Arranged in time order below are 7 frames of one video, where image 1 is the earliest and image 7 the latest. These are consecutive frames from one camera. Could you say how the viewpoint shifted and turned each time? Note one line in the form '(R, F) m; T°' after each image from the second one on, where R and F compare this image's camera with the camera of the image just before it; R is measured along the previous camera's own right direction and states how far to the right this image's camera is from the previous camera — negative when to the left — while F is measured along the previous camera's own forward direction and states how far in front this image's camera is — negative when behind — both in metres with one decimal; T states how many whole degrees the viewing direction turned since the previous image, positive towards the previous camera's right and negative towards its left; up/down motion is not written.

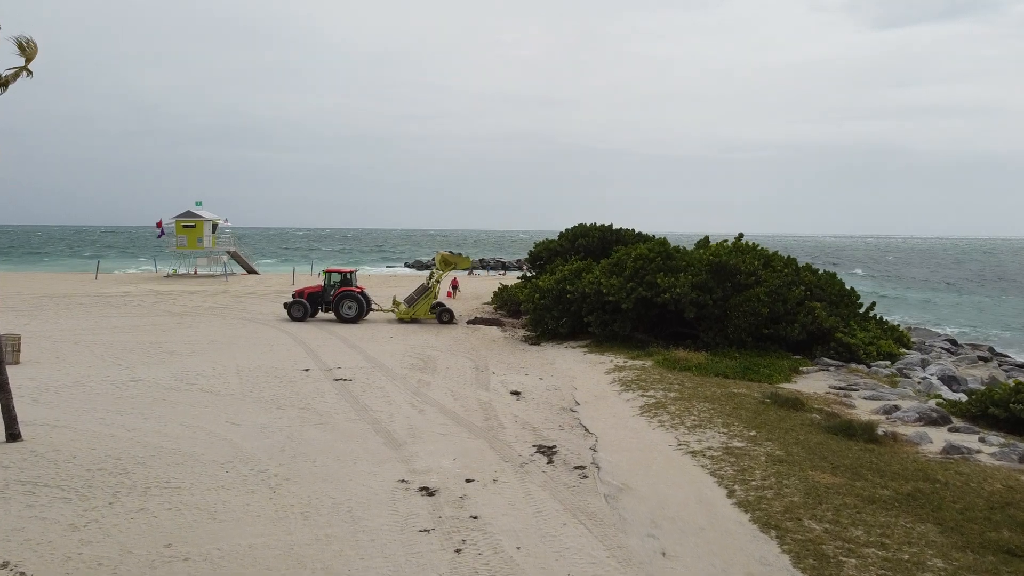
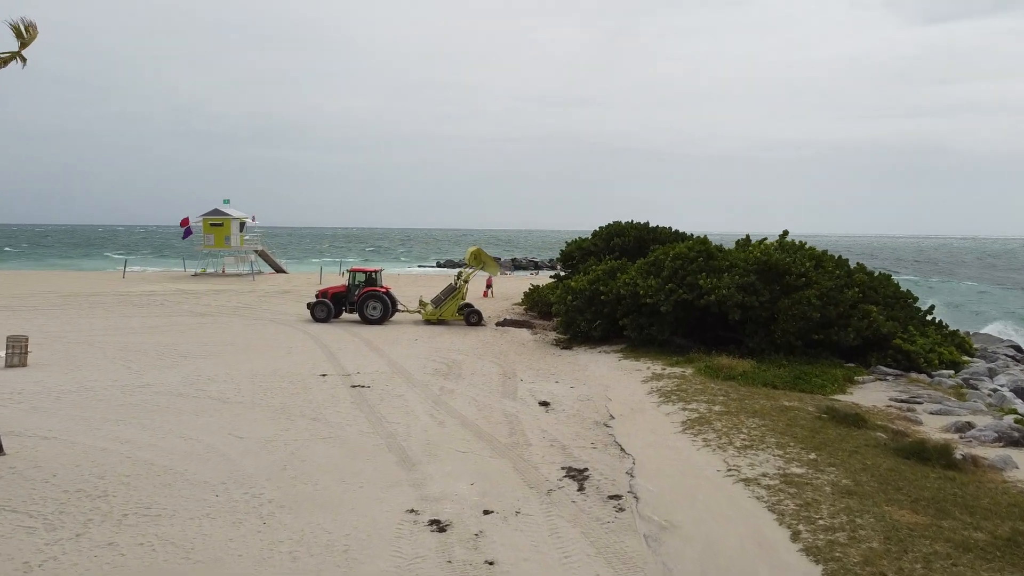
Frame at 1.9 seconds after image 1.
(+0.1, +0.8) m; -3°
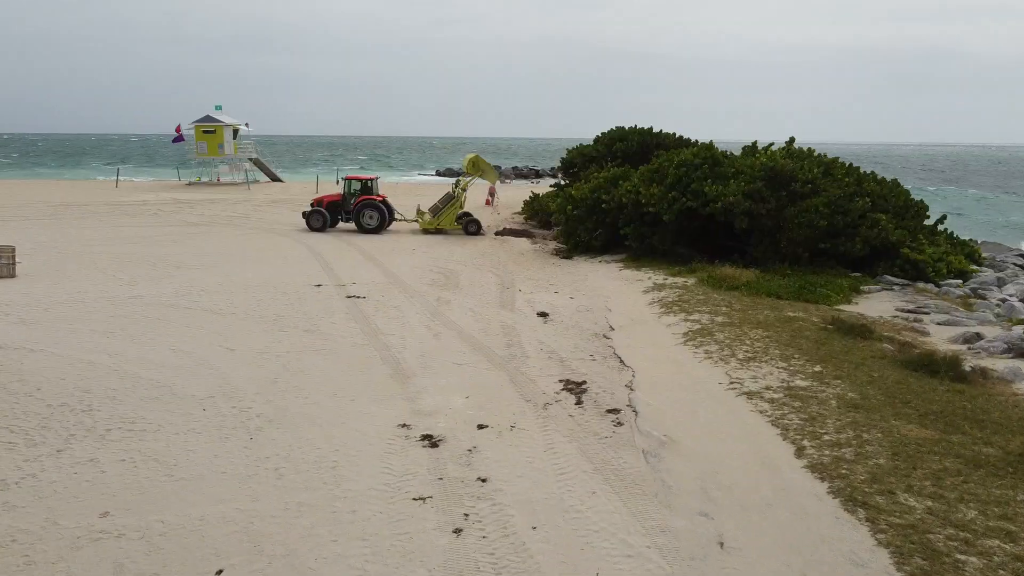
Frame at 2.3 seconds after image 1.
(+0.1, +0.3) m; 0°
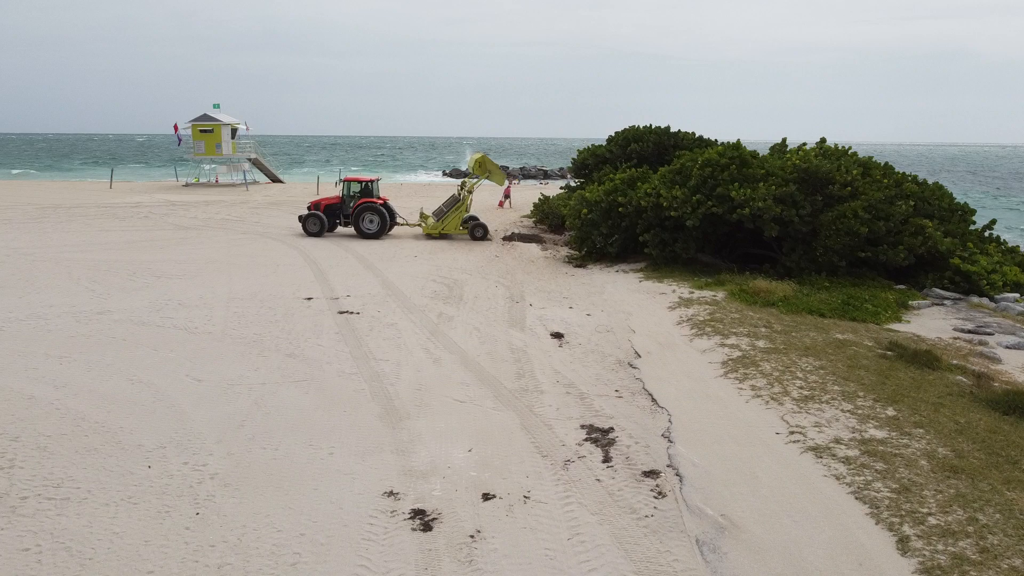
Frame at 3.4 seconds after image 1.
(0.0, +1.1) m; -1°
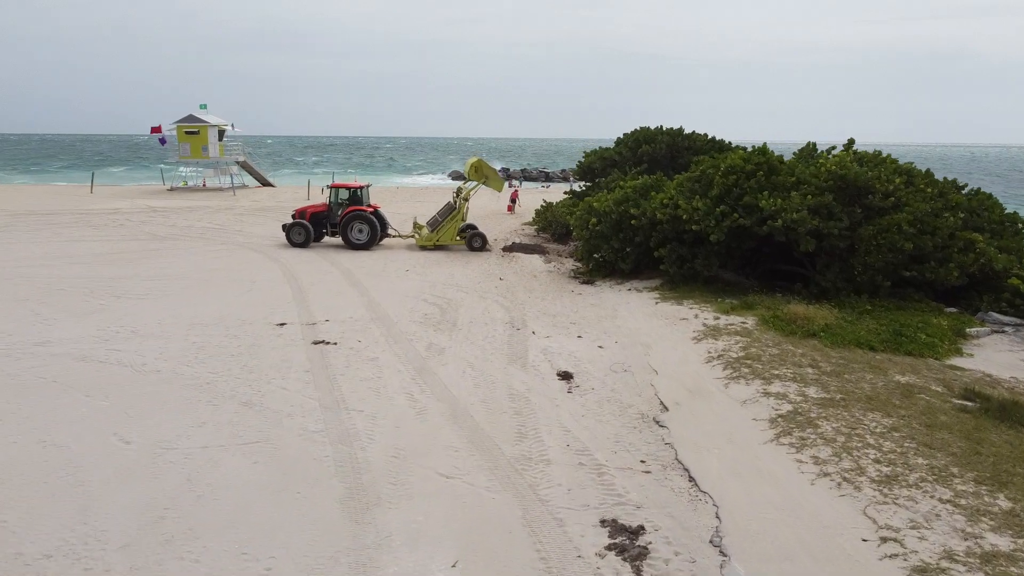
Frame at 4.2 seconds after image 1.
(0.0, +1.3) m; 0°
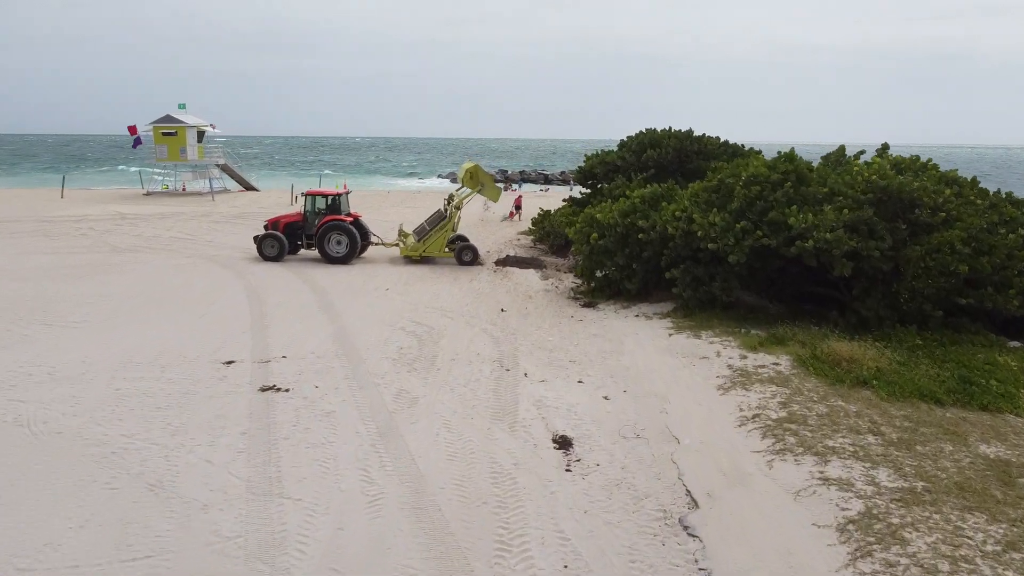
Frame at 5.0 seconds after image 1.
(+0.1, +1.4) m; 0°
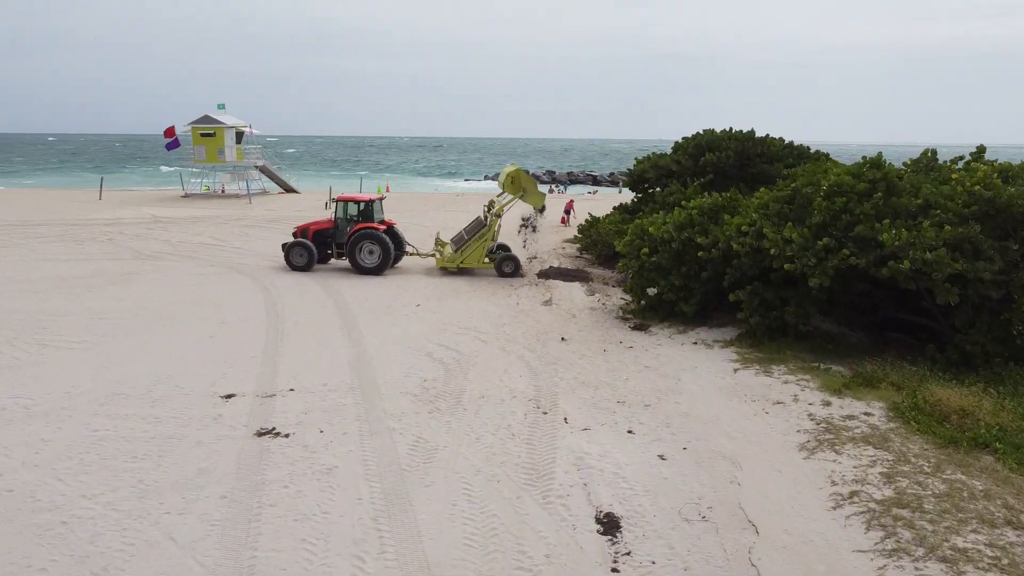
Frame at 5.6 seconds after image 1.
(+0.1, +1.1) m; -4°
